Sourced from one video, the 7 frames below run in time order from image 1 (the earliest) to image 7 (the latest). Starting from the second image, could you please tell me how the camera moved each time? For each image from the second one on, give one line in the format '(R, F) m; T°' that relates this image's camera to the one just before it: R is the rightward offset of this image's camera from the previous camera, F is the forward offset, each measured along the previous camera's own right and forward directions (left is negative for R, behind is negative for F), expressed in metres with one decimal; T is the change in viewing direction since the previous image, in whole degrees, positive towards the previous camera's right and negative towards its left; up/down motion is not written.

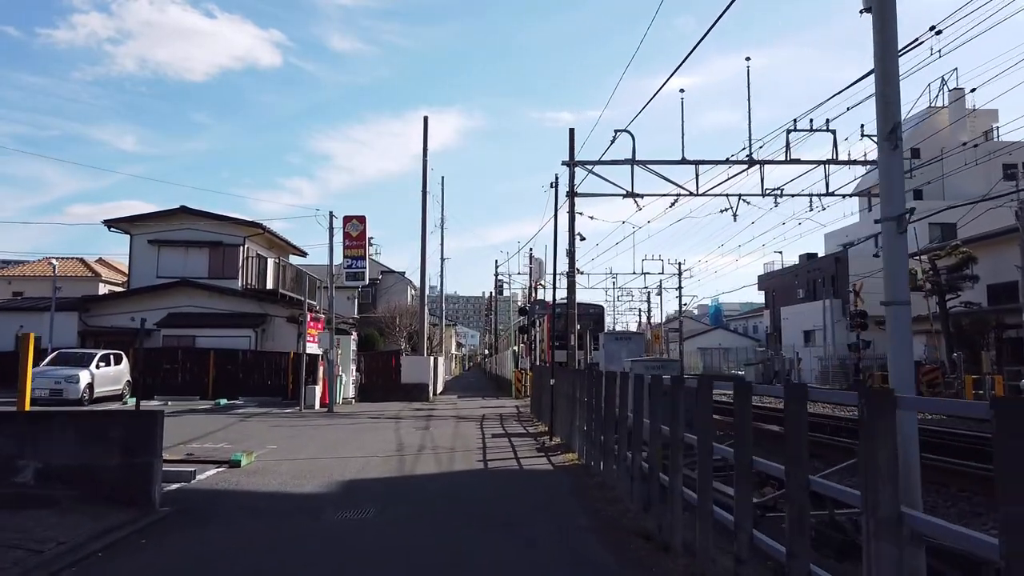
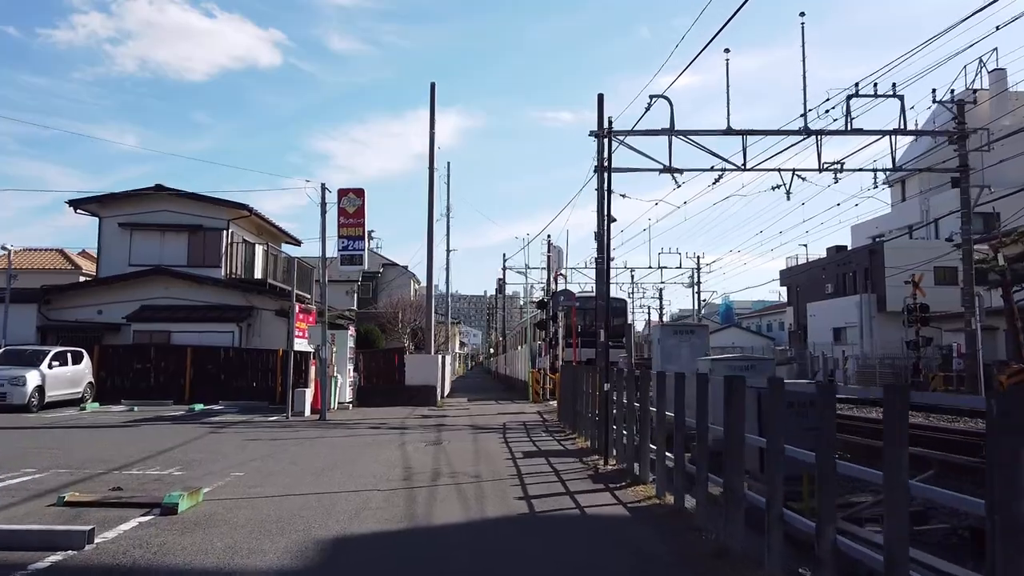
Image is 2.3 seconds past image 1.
(-0.6, +3.7) m; 0°
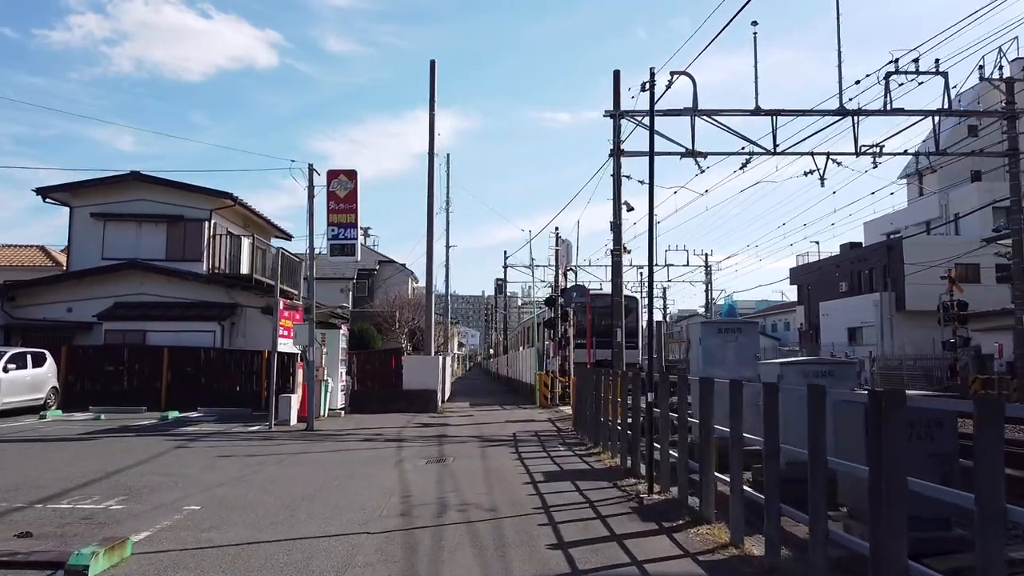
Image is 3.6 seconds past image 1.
(-0.3, +2.2) m; 0°
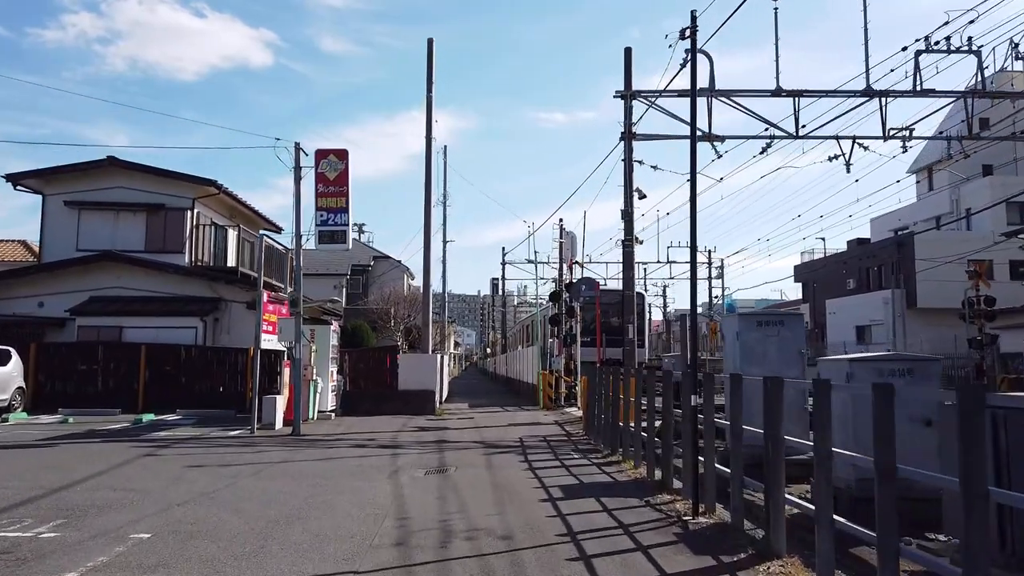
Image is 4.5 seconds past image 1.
(-0.2, +1.6) m; 0°
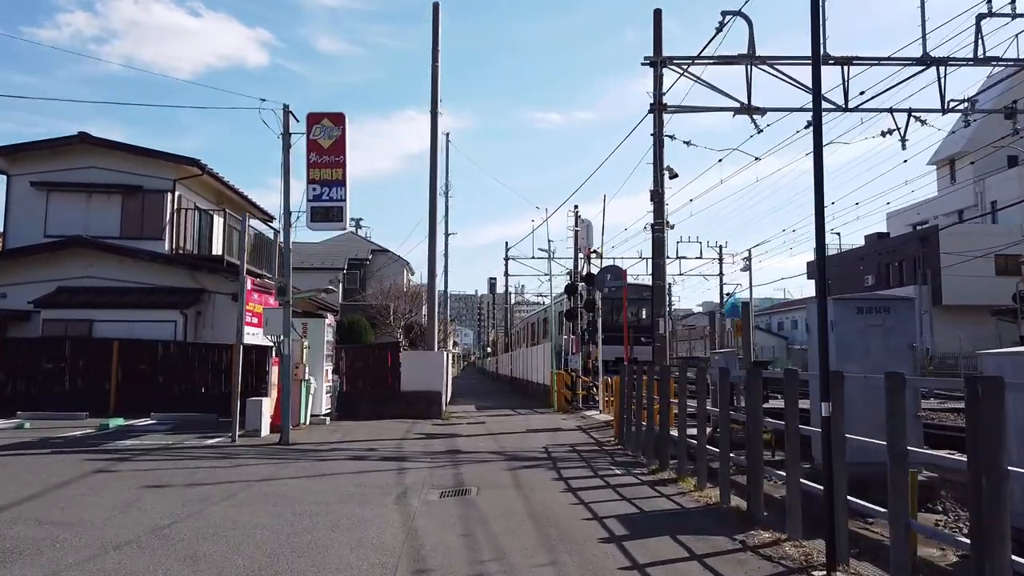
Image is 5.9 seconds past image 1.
(-0.5, +2.3) m; 0°
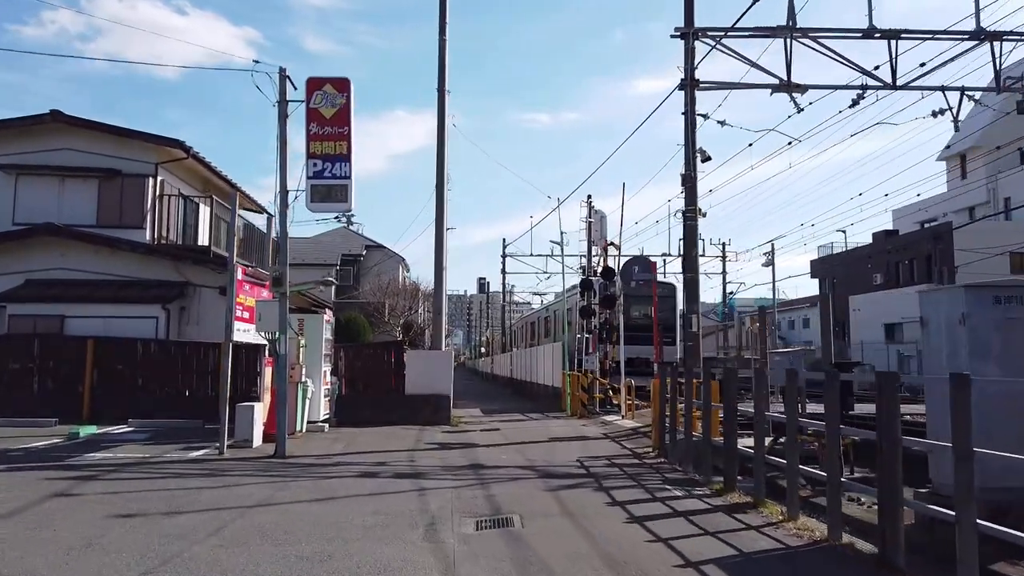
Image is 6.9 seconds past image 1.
(-0.7, +1.8) m; +1°
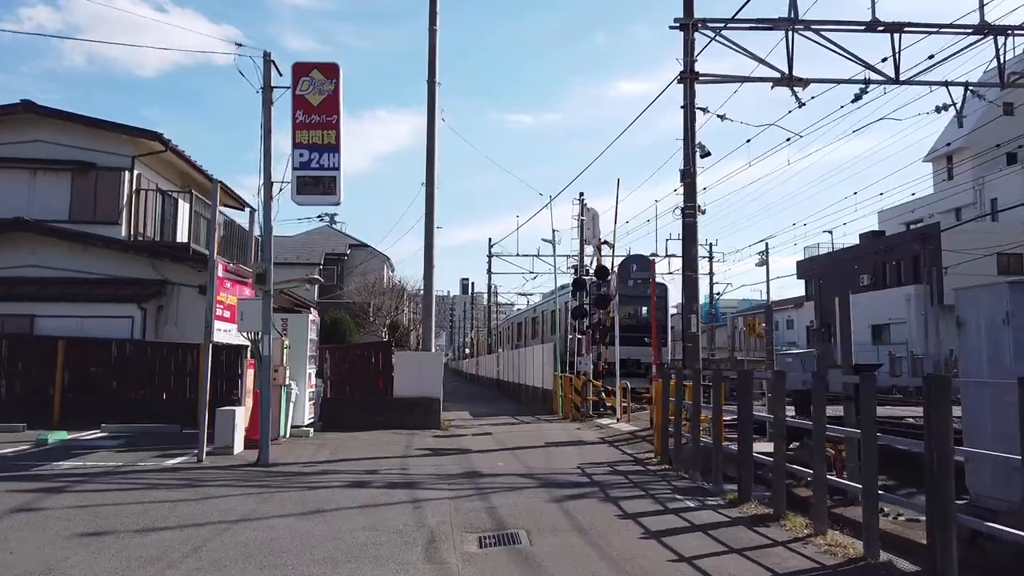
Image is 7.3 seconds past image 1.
(-0.2, +0.6) m; +1°
